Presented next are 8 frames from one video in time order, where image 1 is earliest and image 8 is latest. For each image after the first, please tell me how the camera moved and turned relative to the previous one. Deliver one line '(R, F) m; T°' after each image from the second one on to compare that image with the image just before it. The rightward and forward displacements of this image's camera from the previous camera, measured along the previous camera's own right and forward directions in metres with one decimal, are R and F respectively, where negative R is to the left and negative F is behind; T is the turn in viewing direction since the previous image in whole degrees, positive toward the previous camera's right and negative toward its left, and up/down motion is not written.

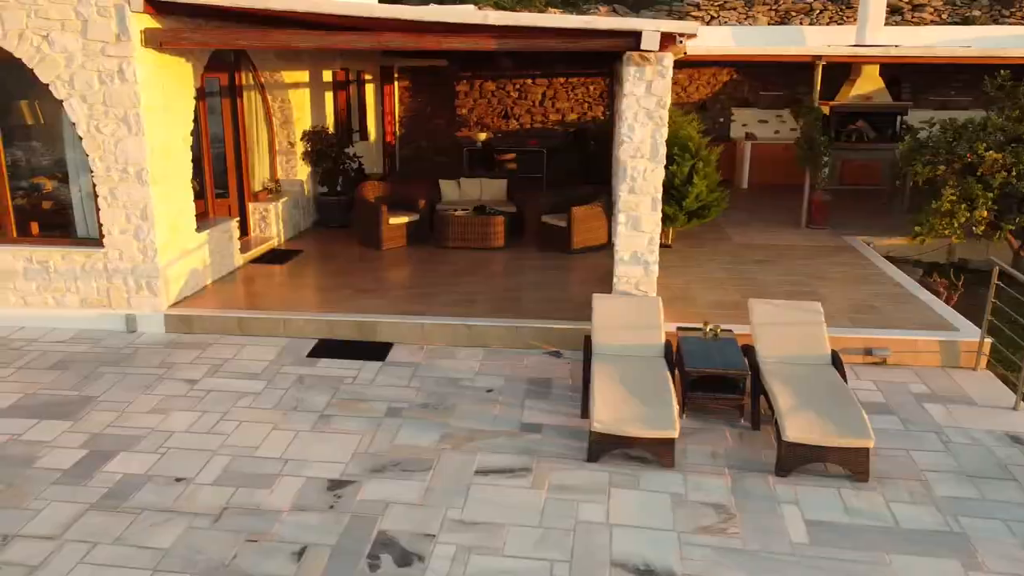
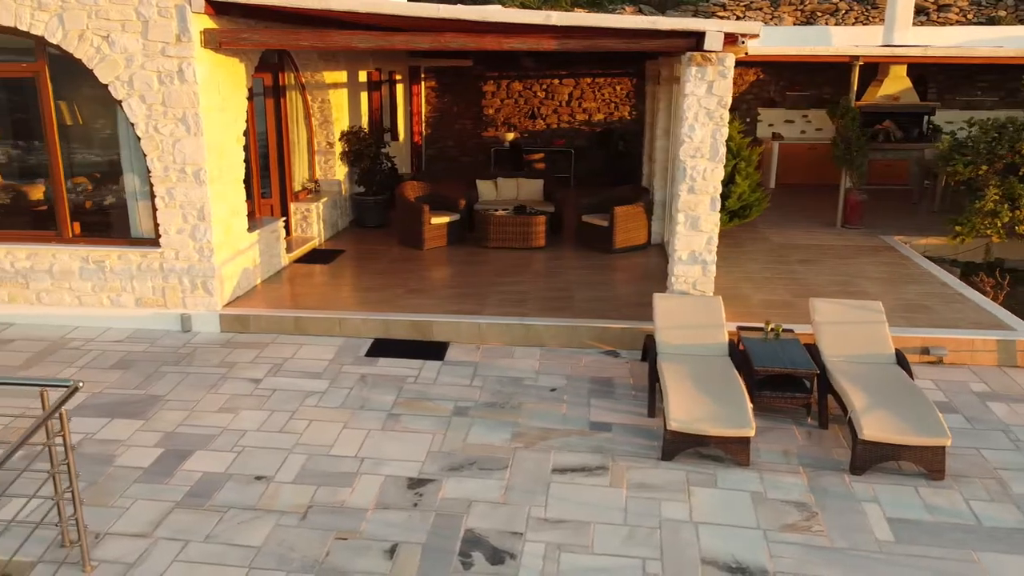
(-0.4, 0.0) m; 0°
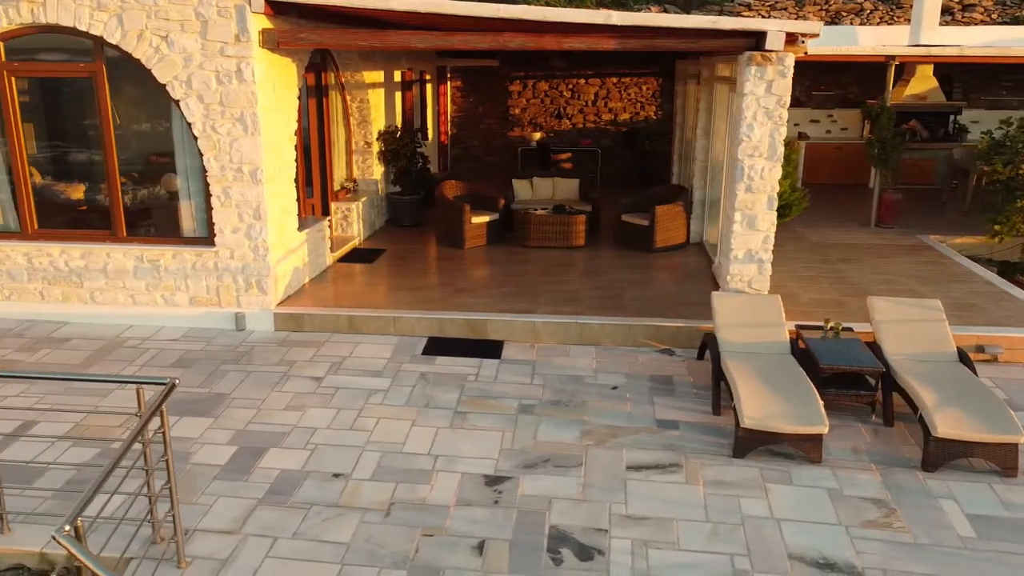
(-0.4, 0.0) m; 0°
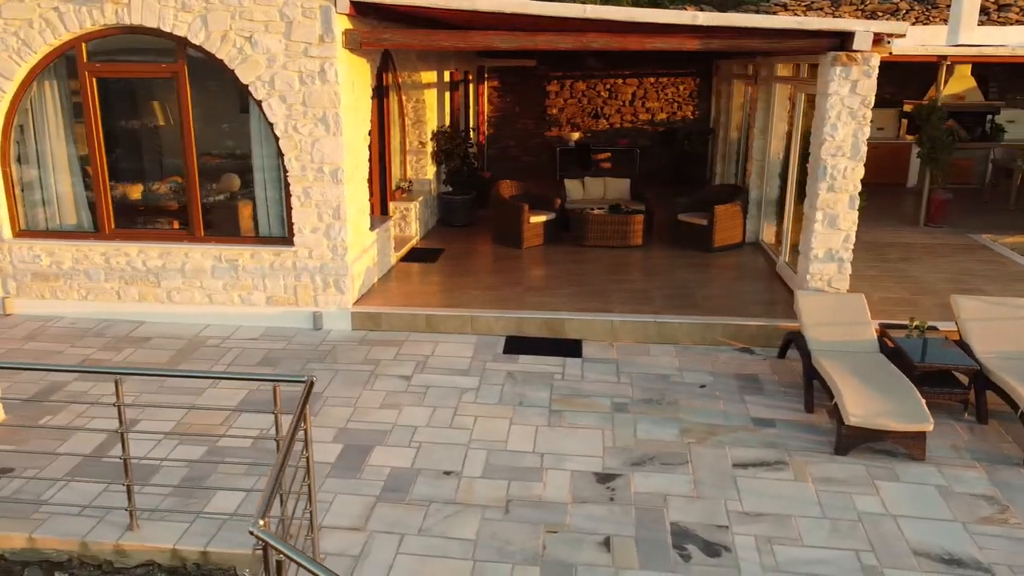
(-0.6, 0.0) m; 0°
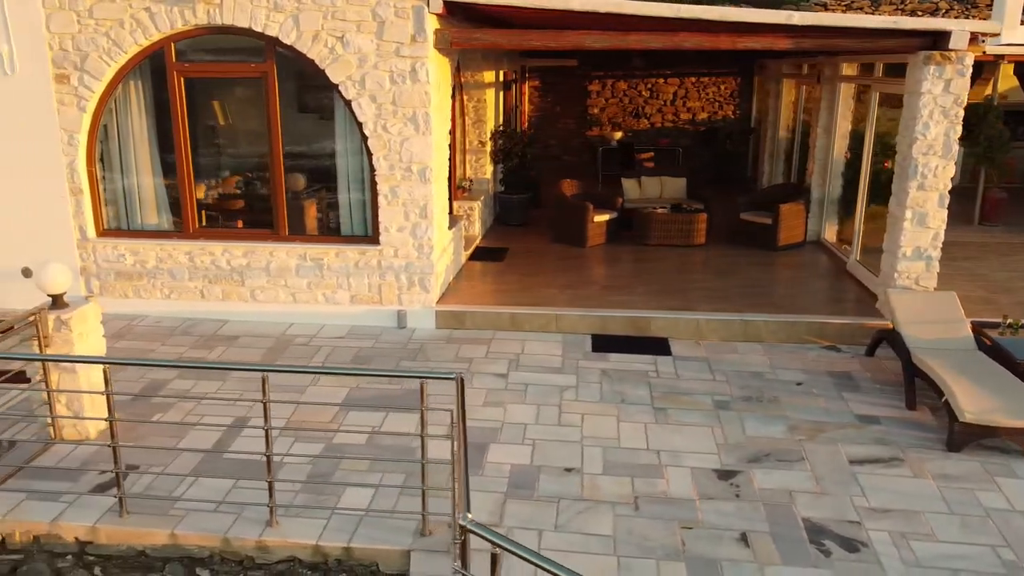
(-0.7, 0.0) m; 0°
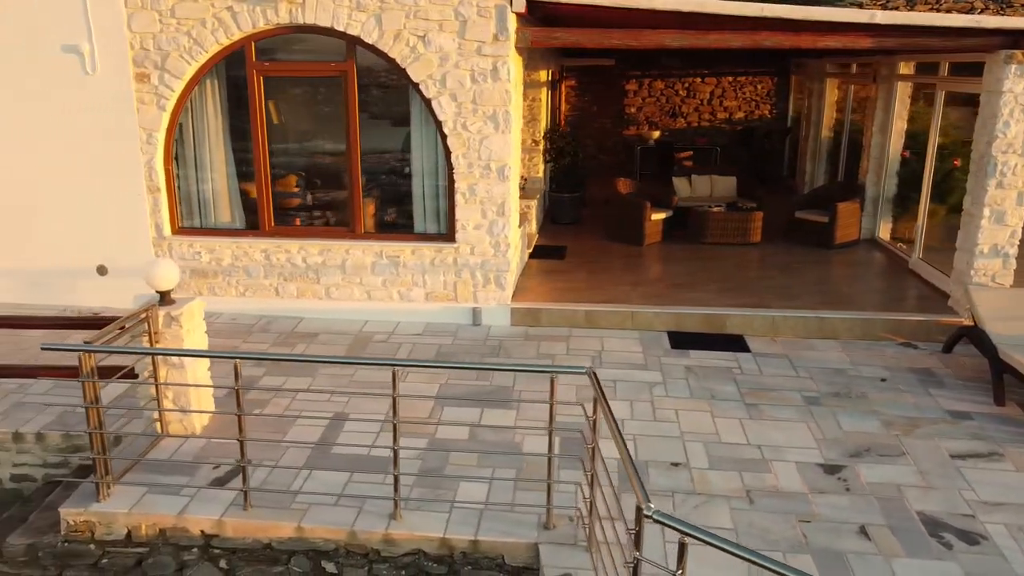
(-0.6, -0.1) m; 0°
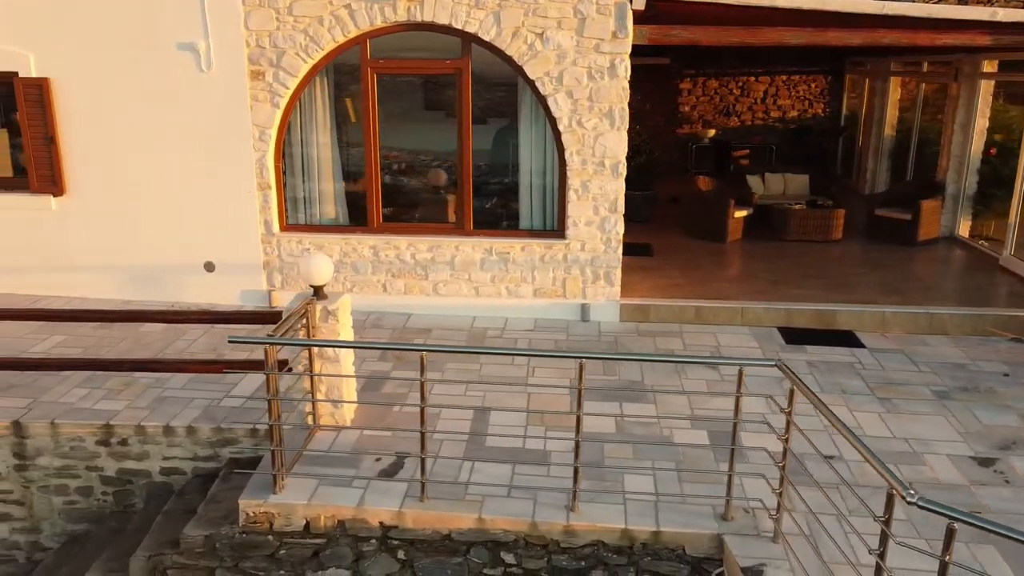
(-0.9, 0.0) m; 0°
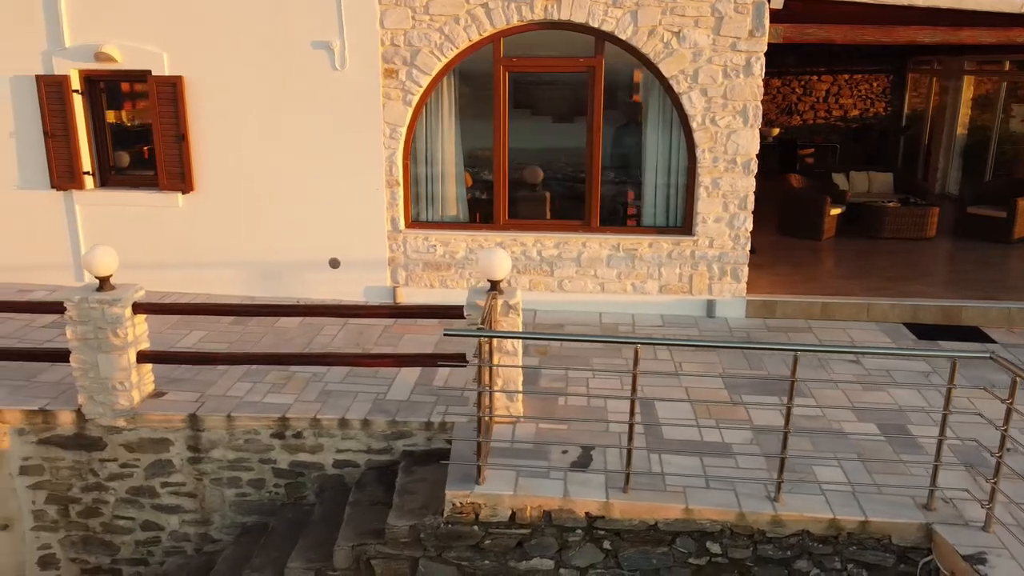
(-1.1, -0.1) m; 0°
